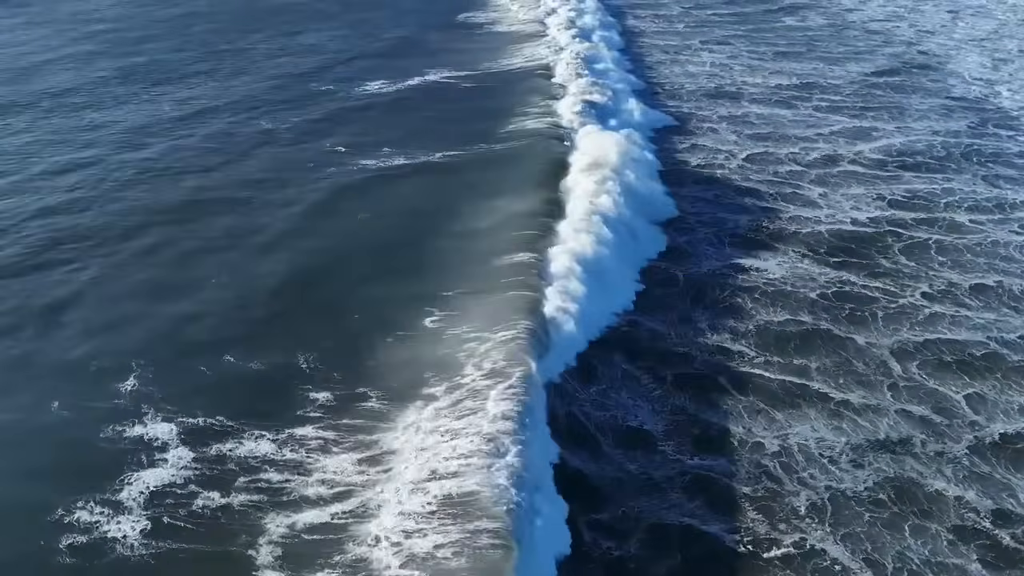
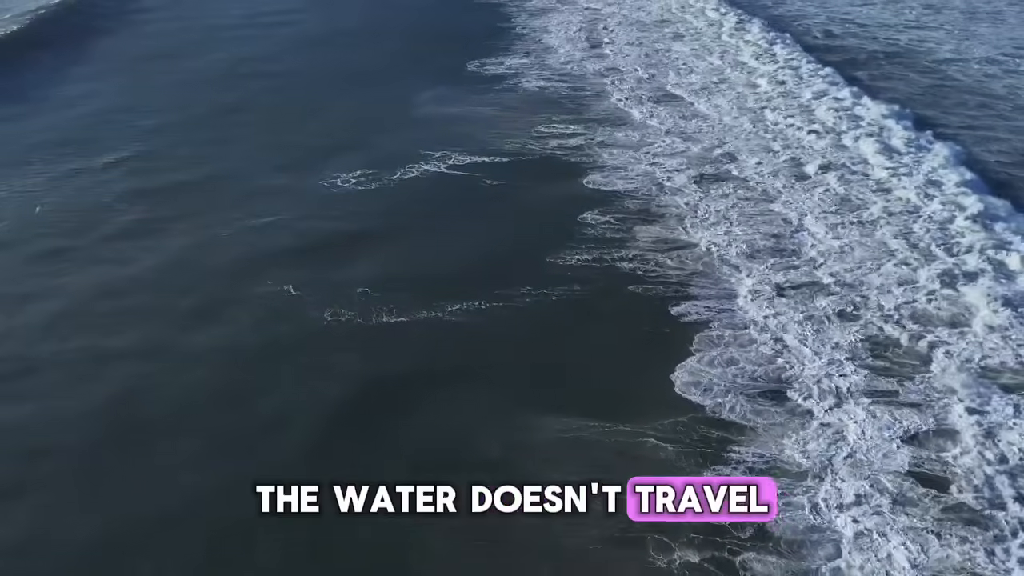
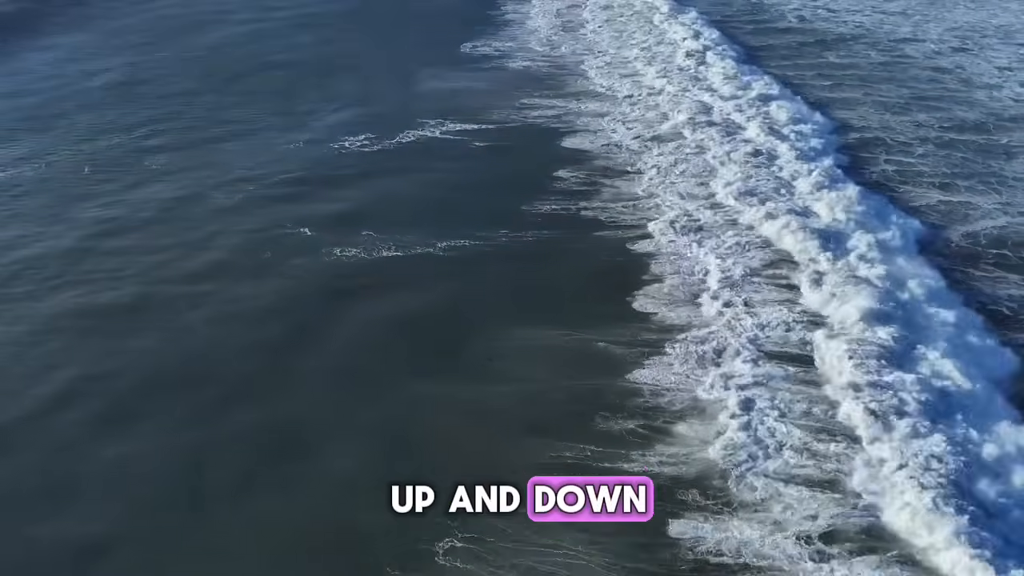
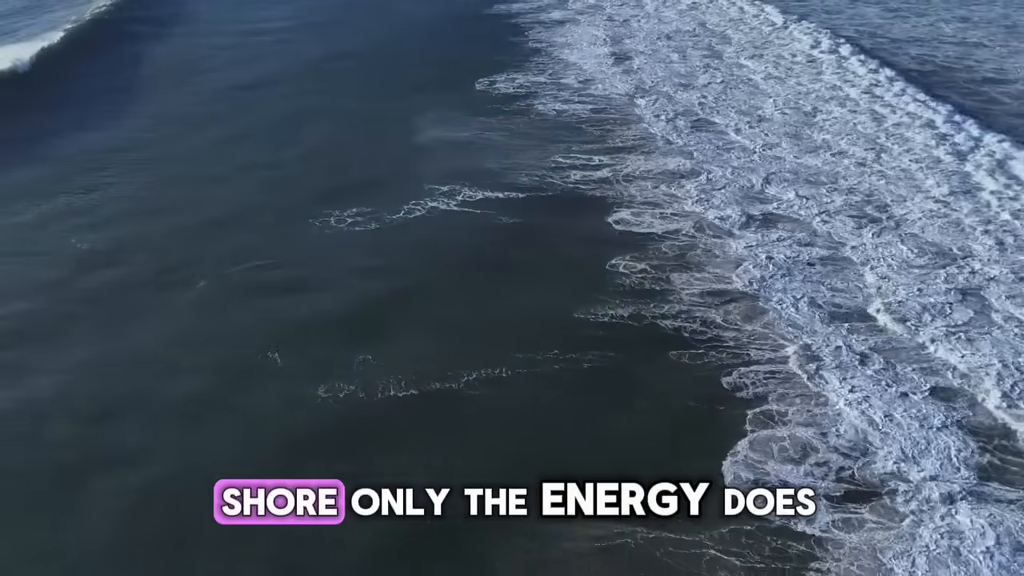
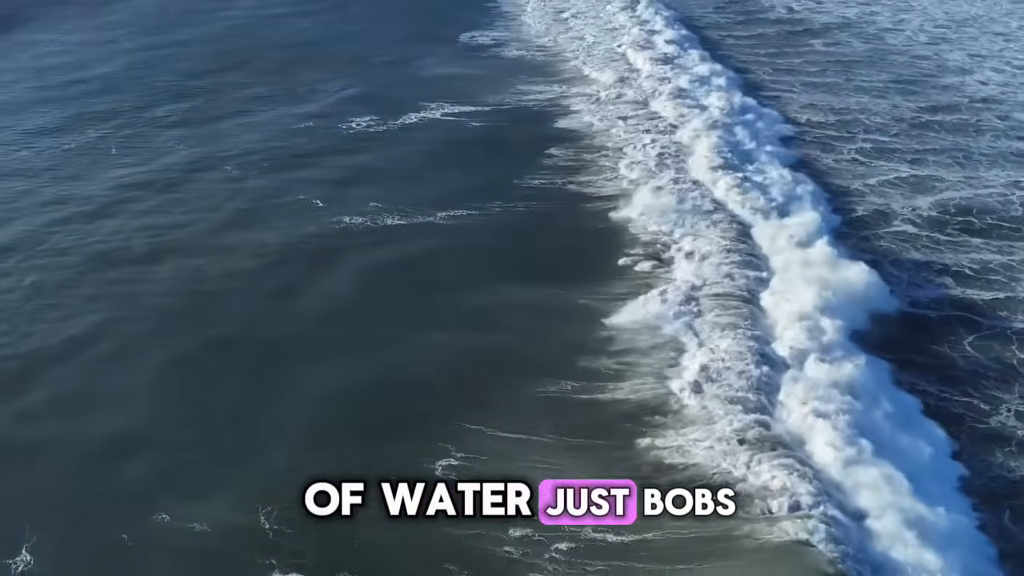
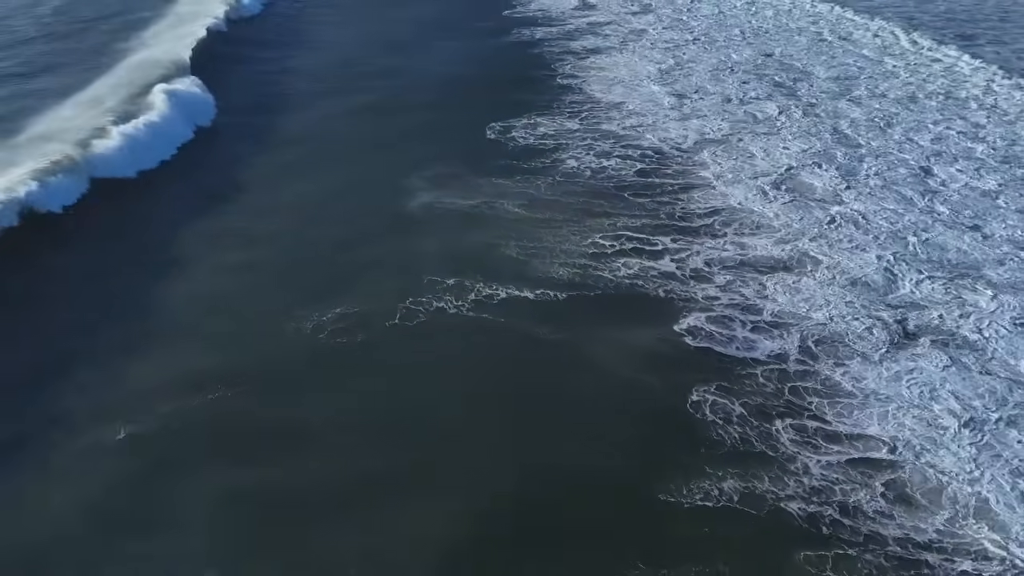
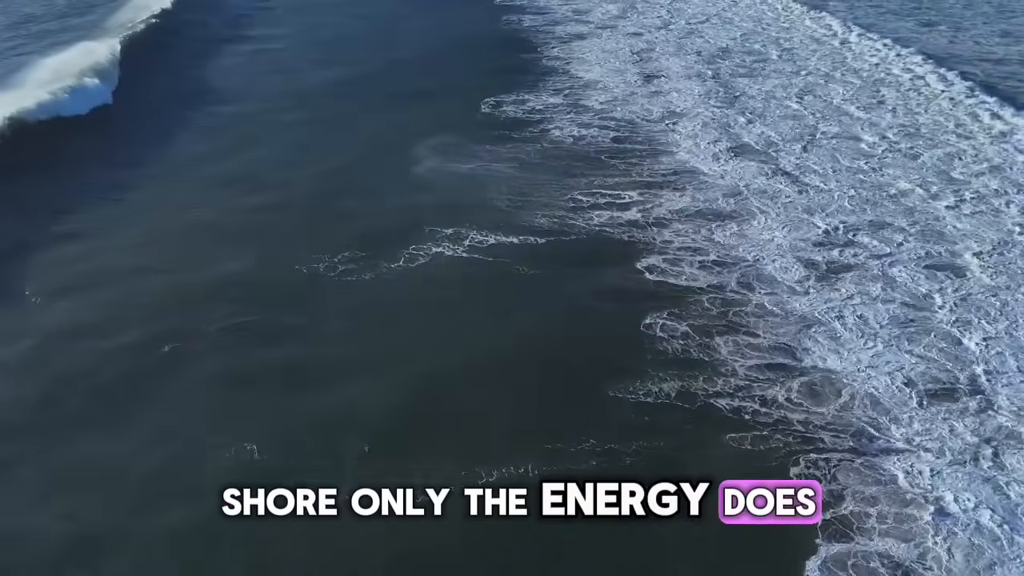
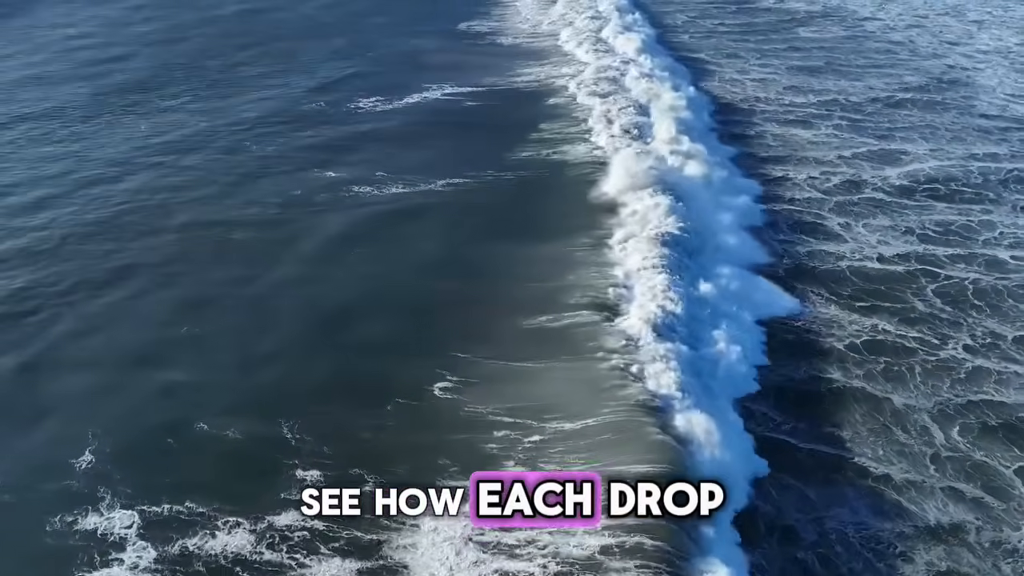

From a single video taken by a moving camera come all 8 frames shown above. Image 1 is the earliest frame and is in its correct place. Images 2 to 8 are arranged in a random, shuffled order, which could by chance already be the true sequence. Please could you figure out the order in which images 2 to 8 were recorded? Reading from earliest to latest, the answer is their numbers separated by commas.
8, 5, 3, 2, 4, 7, 6
